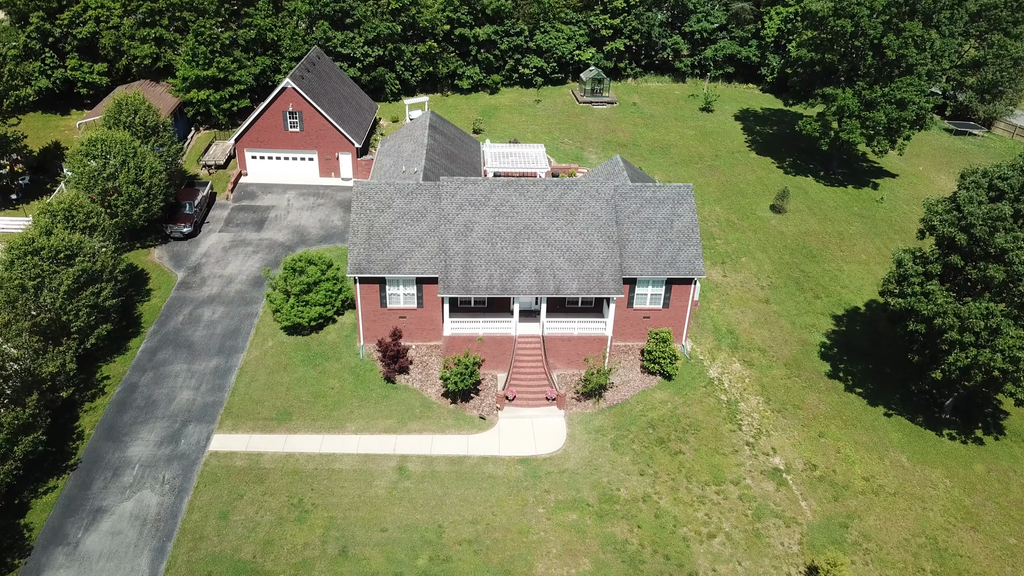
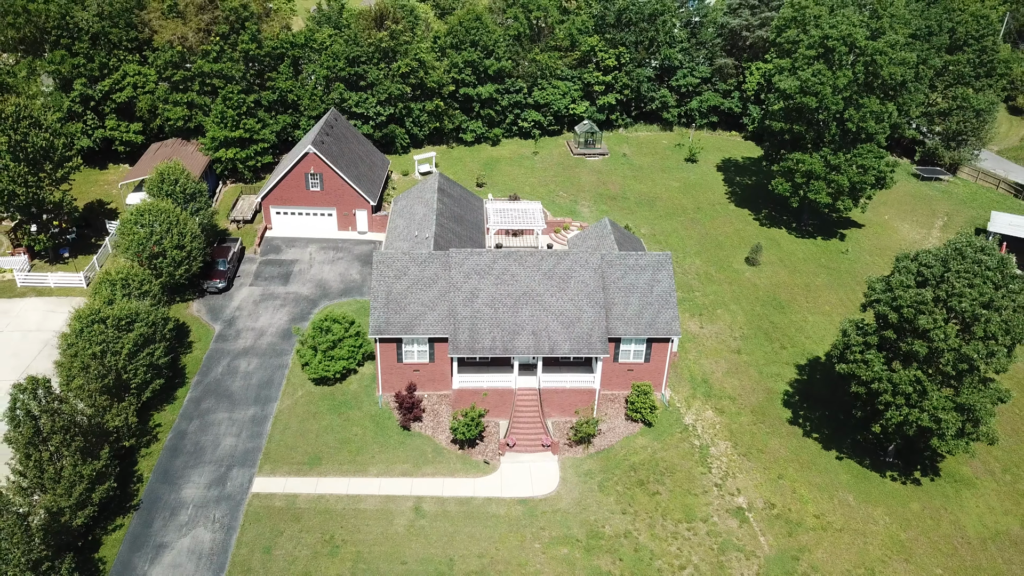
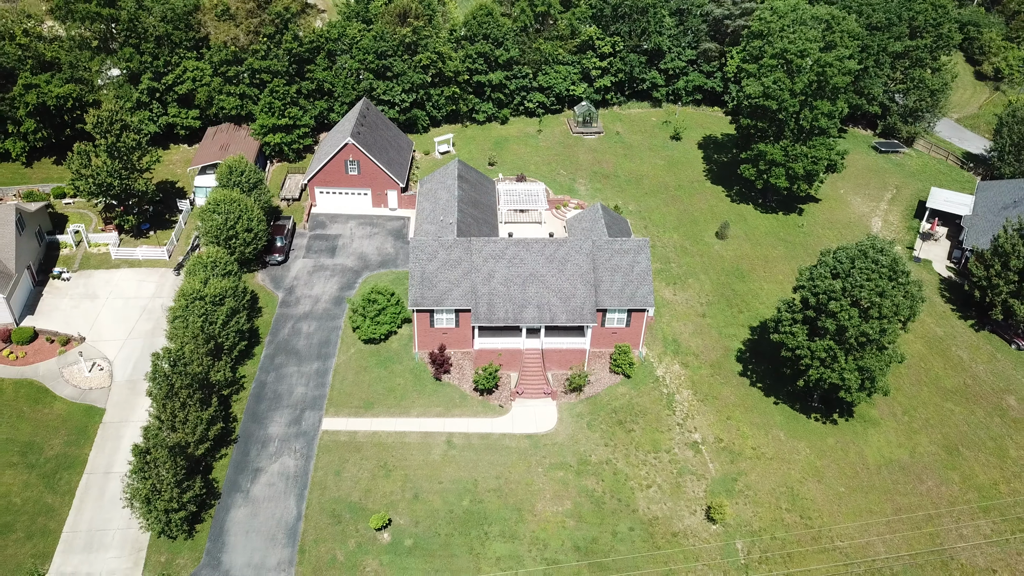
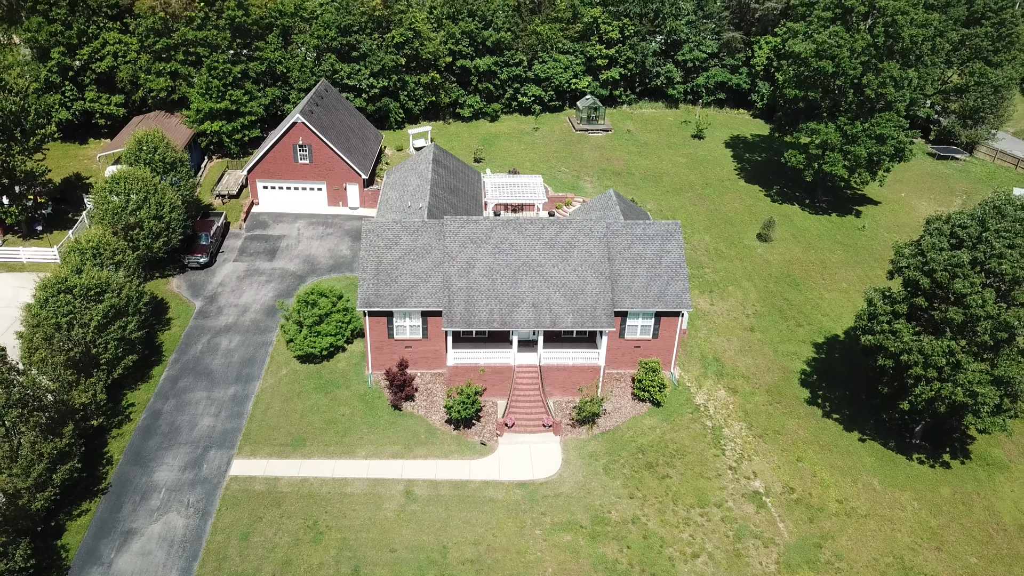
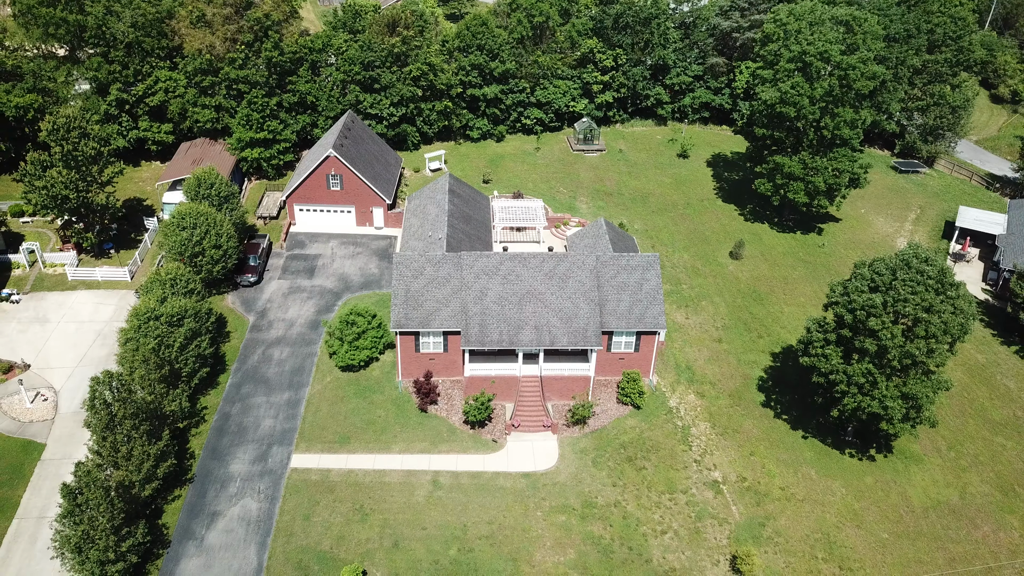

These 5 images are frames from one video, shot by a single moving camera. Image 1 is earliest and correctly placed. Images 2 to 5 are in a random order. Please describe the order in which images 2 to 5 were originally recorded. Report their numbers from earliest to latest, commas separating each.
4, 2, 5, 3
